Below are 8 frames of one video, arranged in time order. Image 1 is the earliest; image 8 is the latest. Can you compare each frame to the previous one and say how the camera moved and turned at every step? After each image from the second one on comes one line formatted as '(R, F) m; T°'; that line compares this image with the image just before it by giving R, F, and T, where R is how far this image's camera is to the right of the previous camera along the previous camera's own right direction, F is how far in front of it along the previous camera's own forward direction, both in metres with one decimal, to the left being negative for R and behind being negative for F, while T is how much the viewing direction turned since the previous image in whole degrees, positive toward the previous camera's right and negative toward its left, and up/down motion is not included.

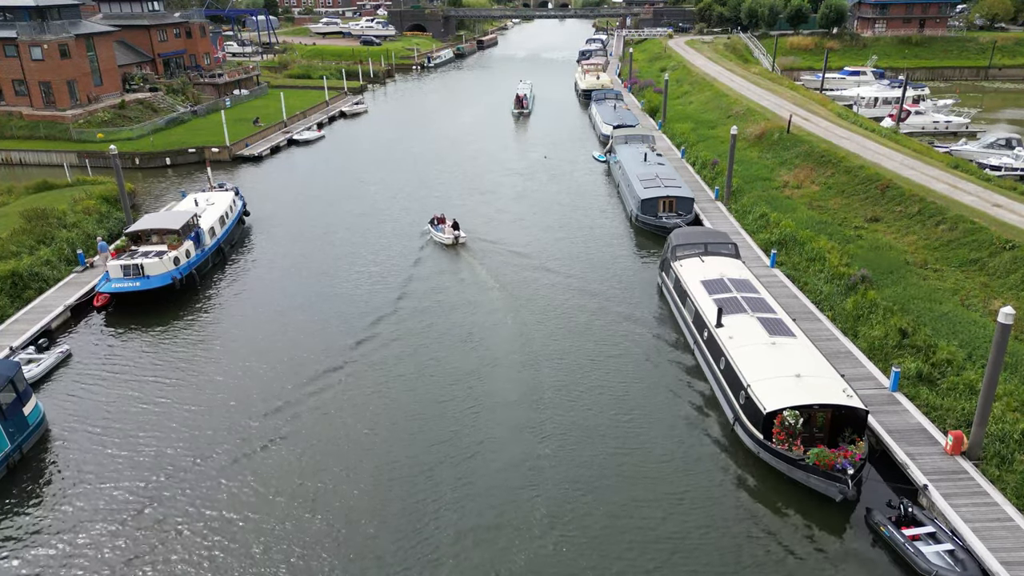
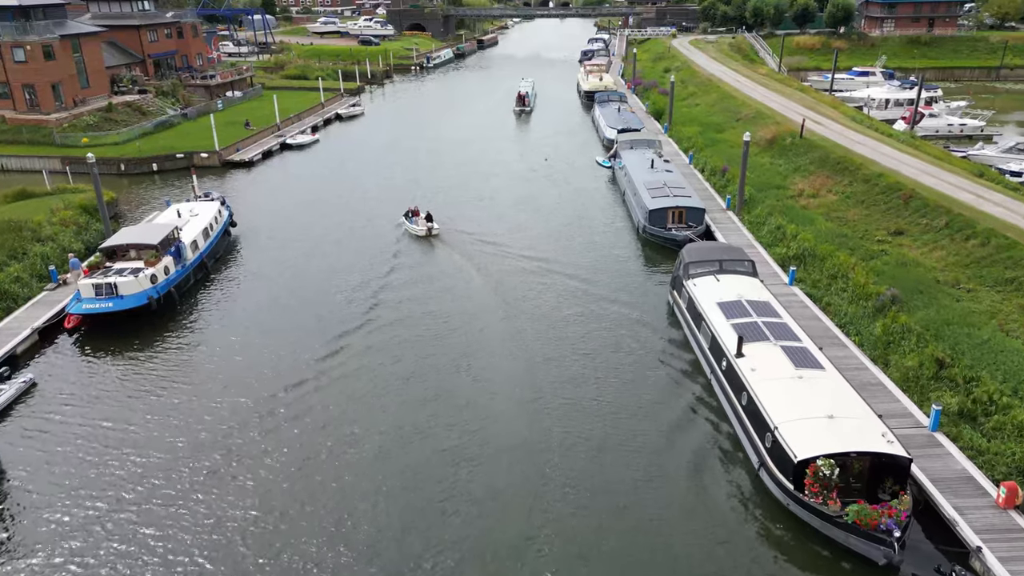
(0.0, +2.2) m; 0°
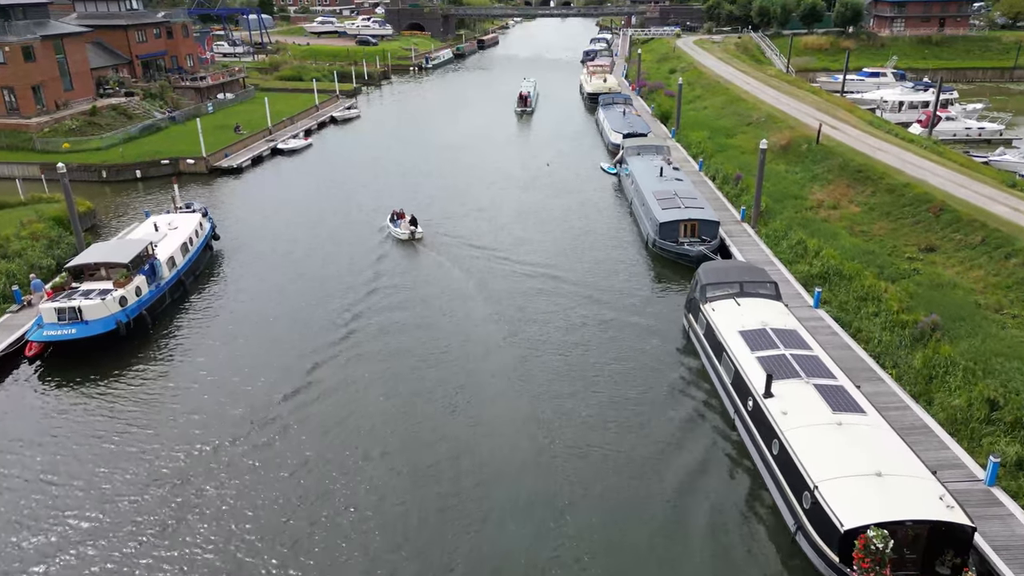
(0.0, +2.6) m; 0°
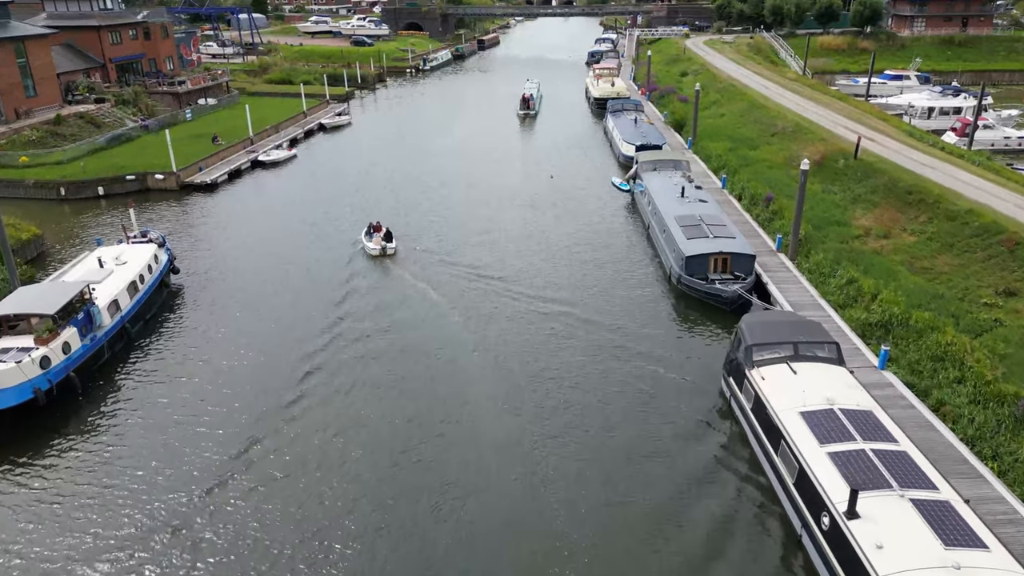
(-0.1, +5.1) m; 0°
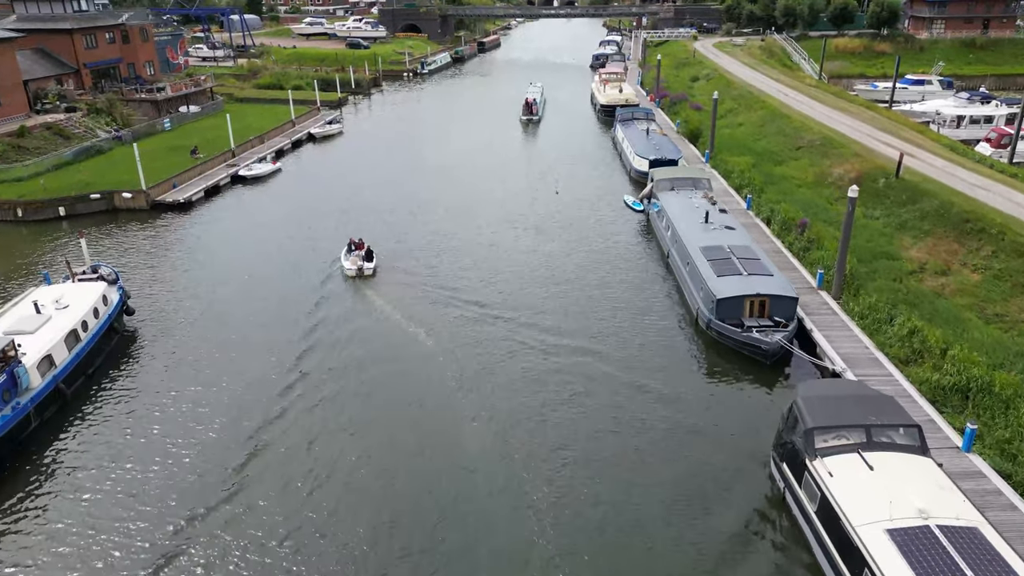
(-0.1, +4.4) m; 0°
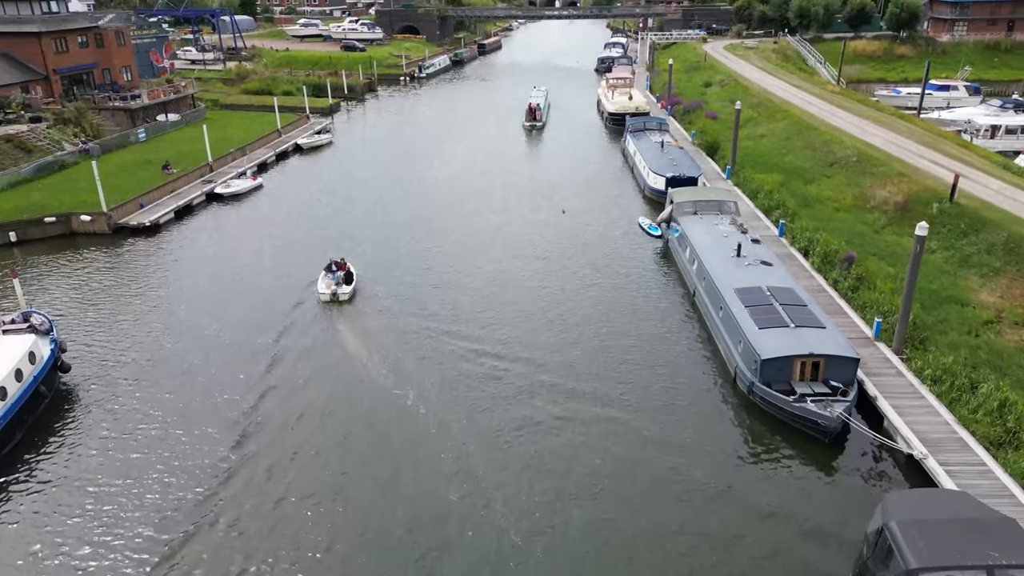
(-0.1, +4.6) m; 0°
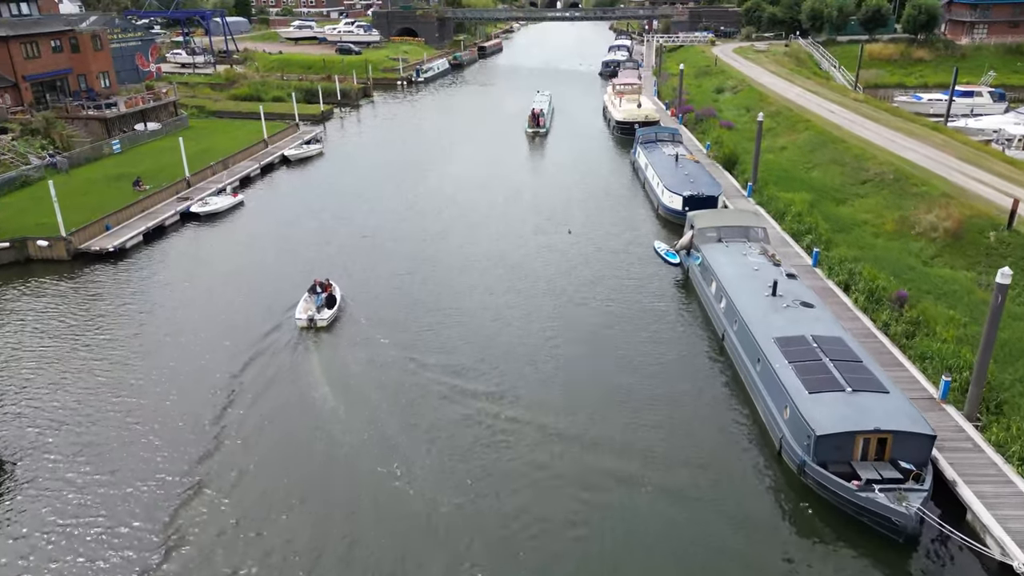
(-0.1, +3.9) m; 0°
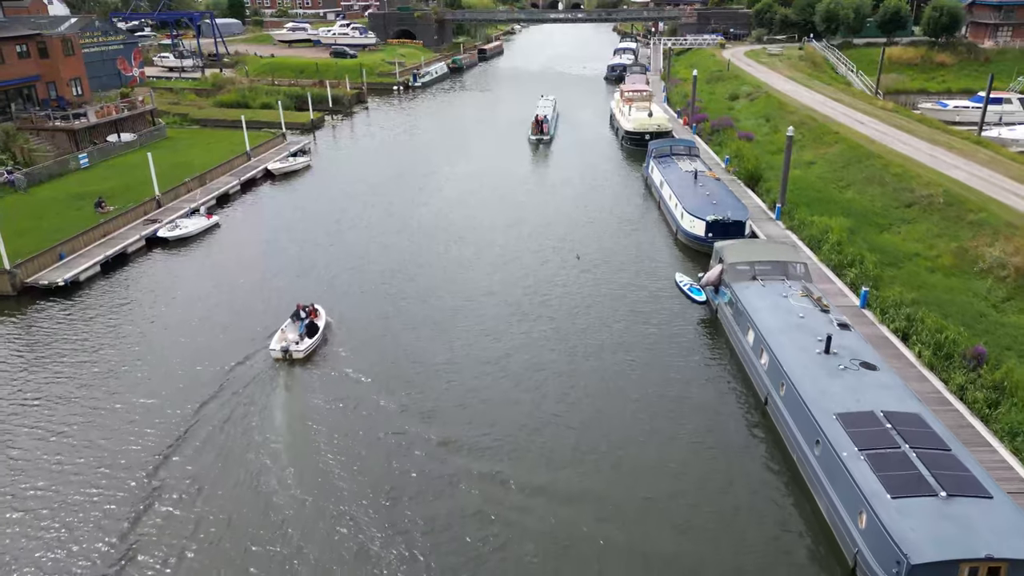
(-0.1, +4.3) m; 0°
